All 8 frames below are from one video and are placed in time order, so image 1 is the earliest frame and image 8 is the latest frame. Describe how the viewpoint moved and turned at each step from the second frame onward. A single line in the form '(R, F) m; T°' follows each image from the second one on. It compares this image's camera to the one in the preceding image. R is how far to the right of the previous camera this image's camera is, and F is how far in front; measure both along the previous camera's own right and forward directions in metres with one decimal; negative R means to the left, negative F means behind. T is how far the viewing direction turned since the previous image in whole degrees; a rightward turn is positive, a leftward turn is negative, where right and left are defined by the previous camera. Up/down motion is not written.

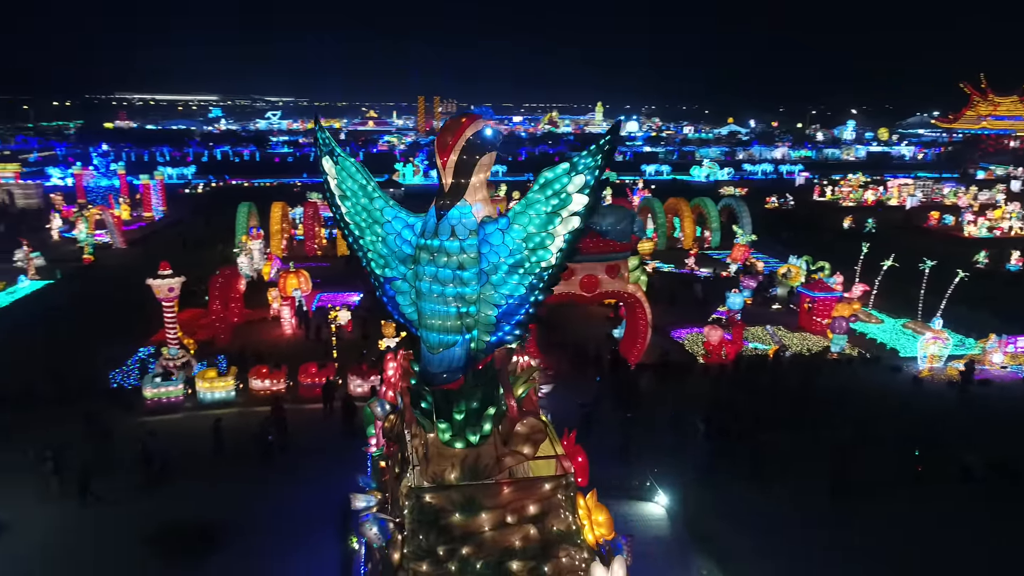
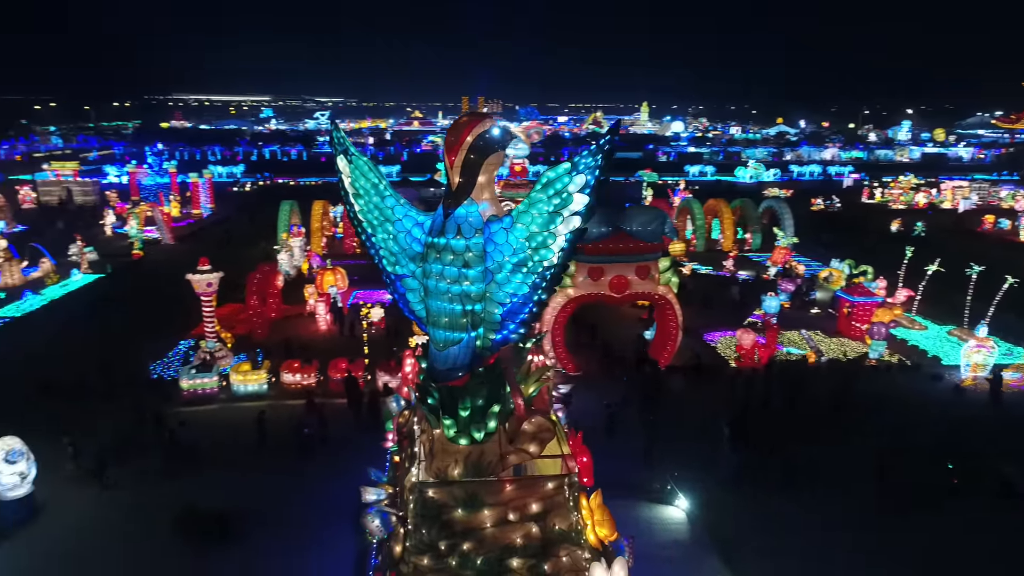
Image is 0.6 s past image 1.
(+0.3, 0.0) m; -4°
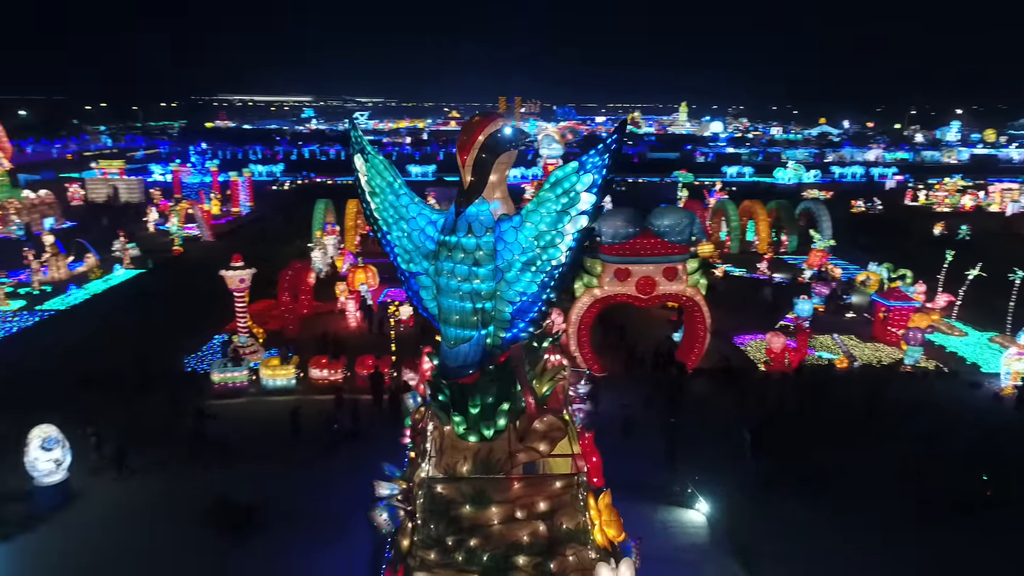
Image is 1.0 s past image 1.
(+0.2, 0.0) m; -3°
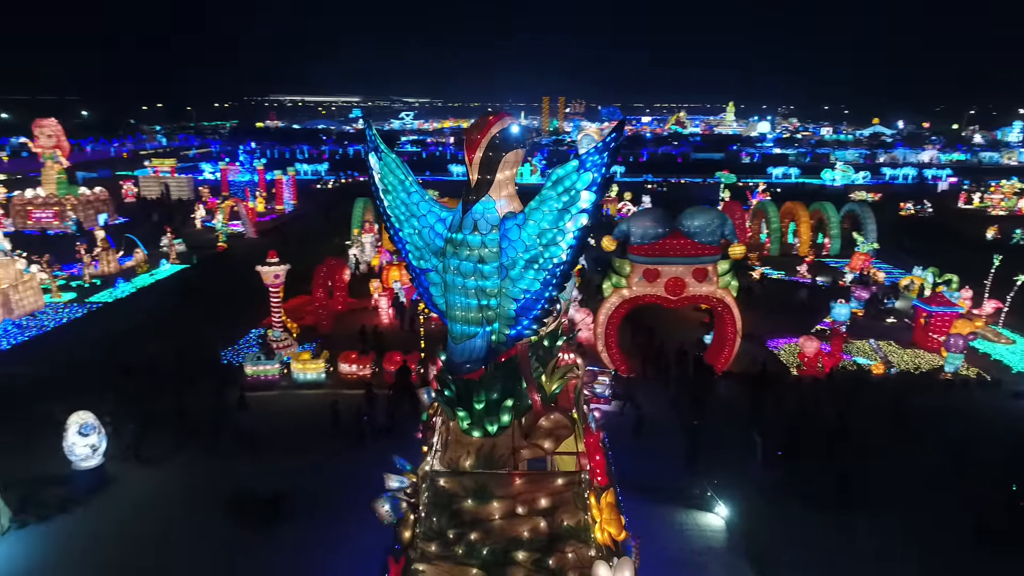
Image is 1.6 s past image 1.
(+0.3, 0.0) m; -3°
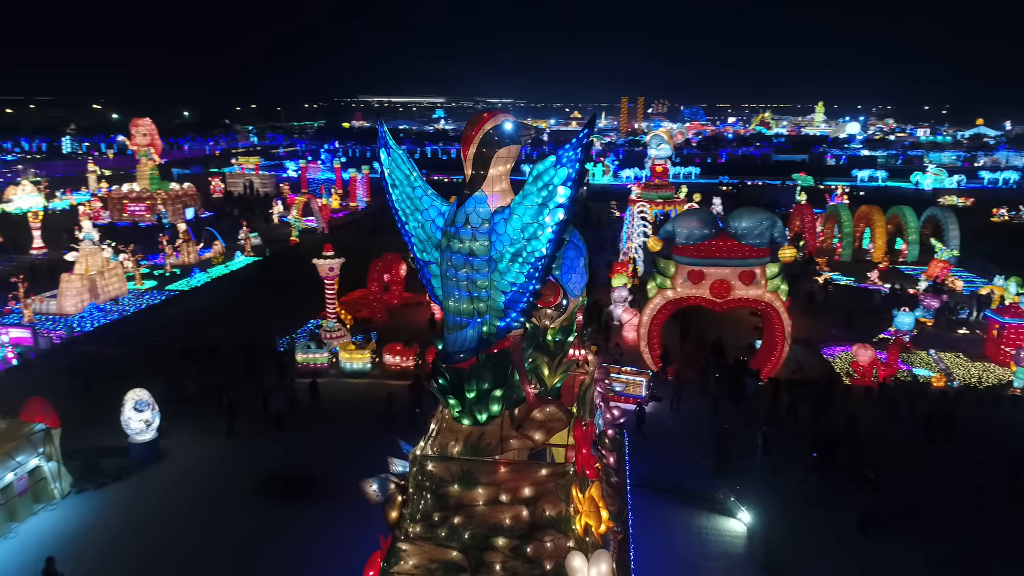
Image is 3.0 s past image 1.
(+0.6, -0.1) m; -6°
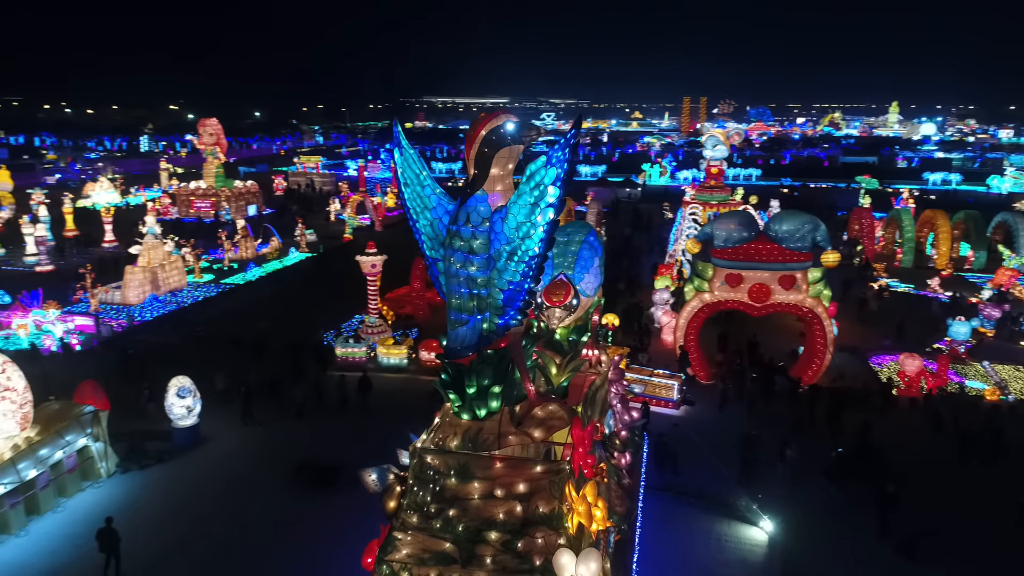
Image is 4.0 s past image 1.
(+0.4, 0.0) m; -5°
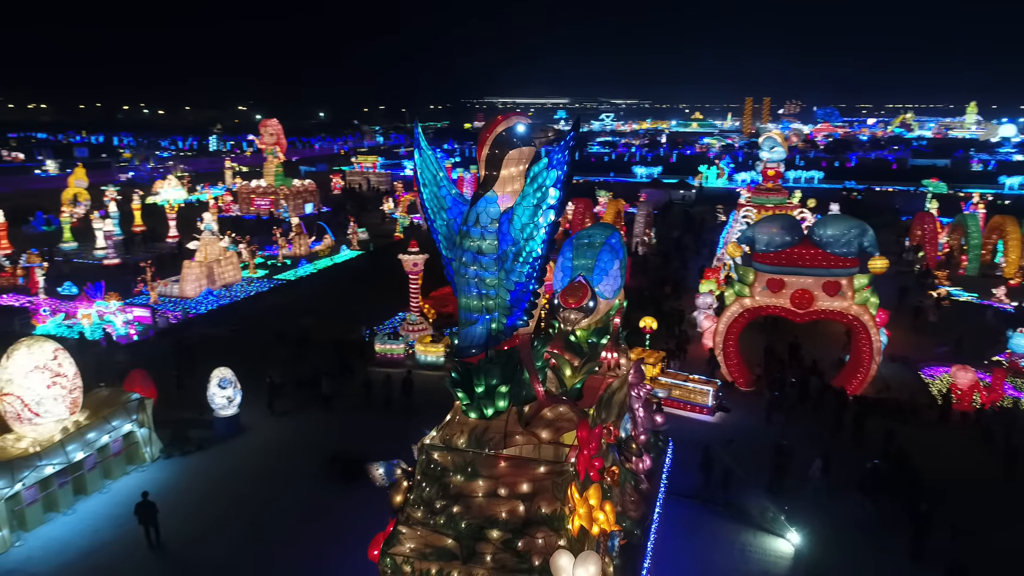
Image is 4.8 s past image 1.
(+0.3, 0.0) m; -5°
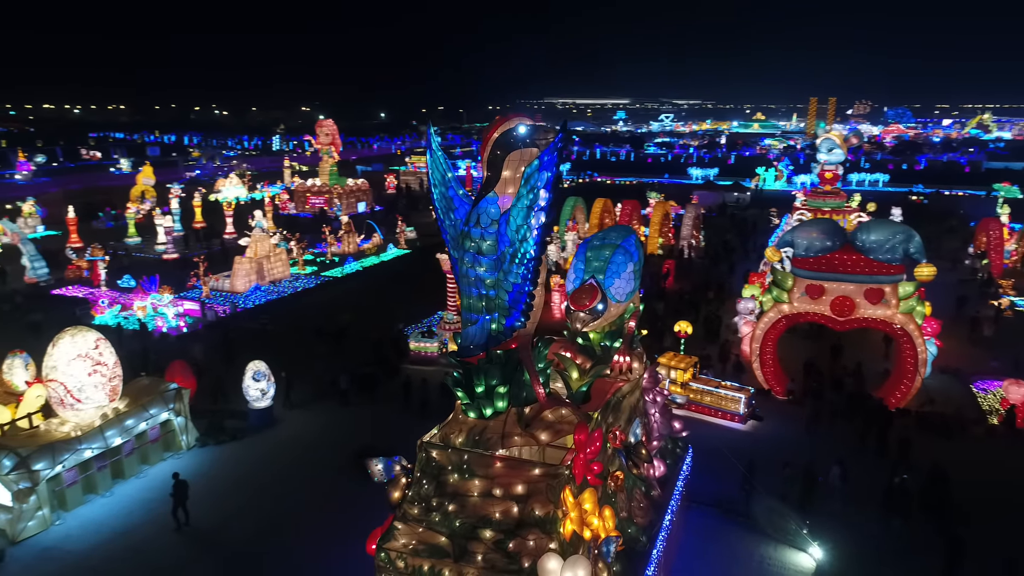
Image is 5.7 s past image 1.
(+0.4, 0.0) m; -5°
